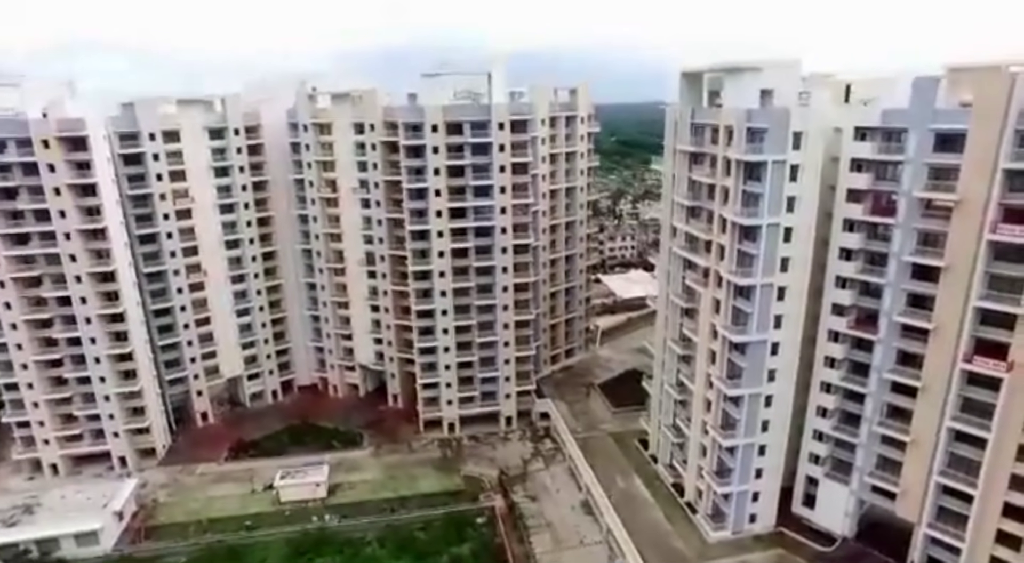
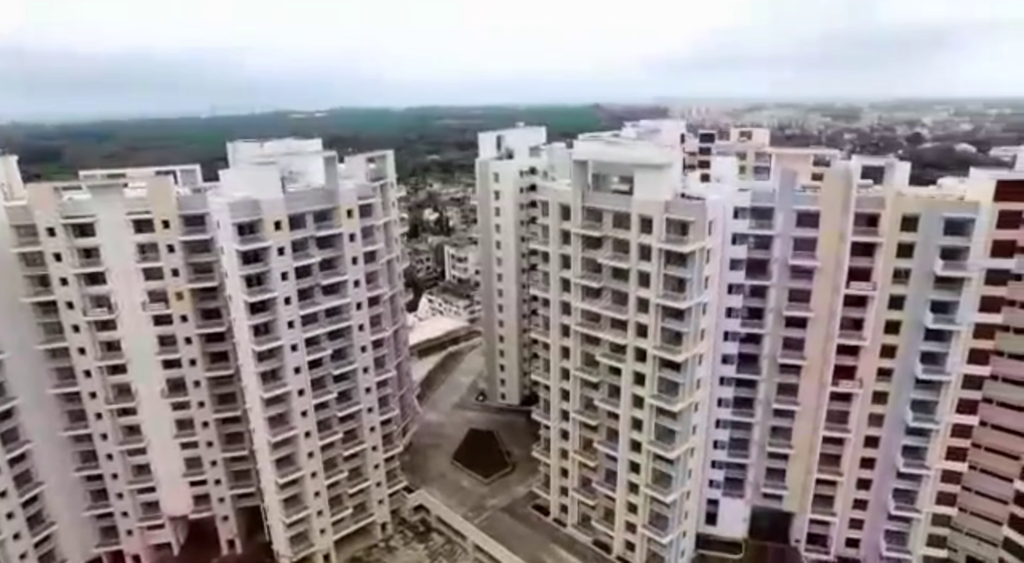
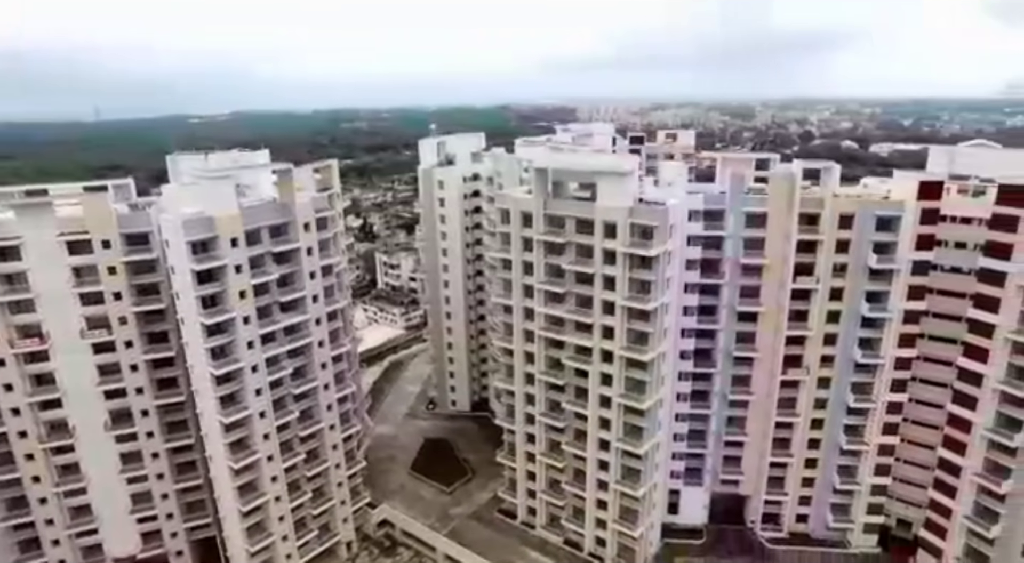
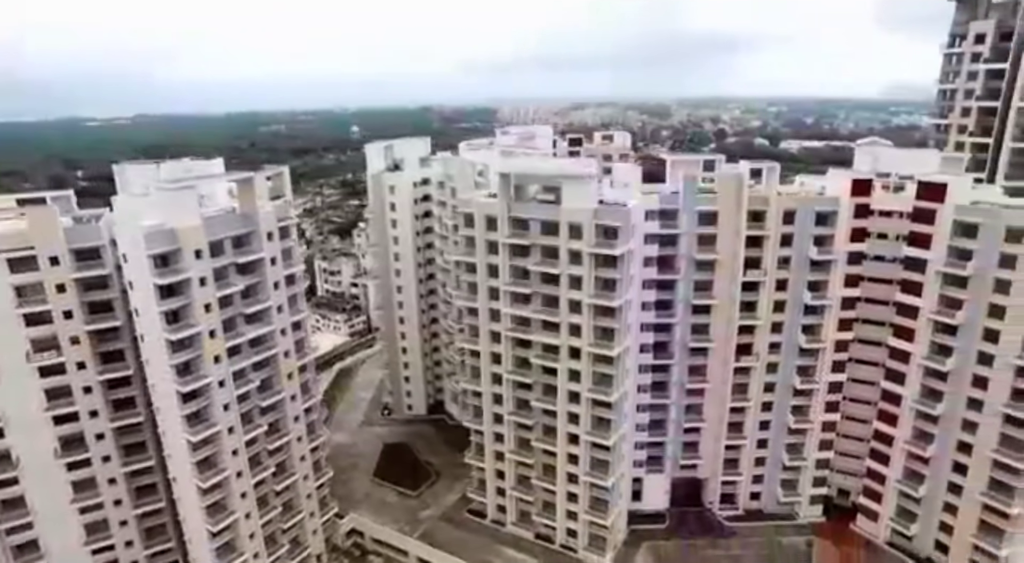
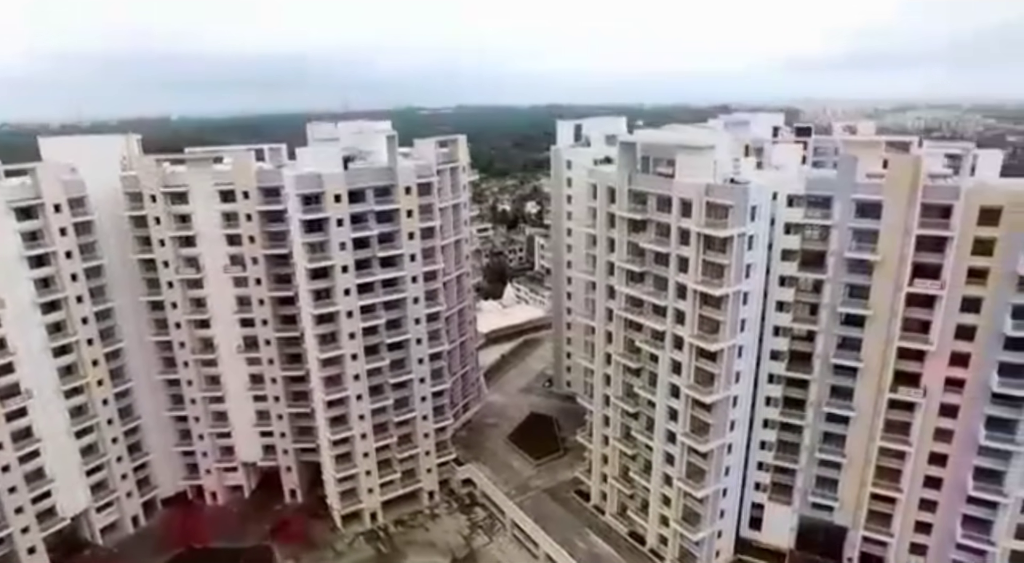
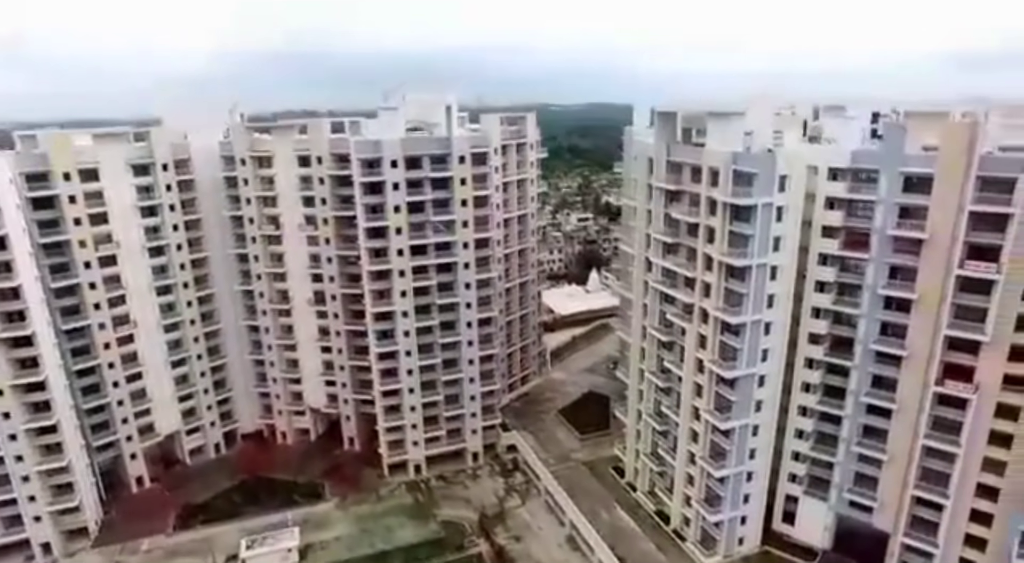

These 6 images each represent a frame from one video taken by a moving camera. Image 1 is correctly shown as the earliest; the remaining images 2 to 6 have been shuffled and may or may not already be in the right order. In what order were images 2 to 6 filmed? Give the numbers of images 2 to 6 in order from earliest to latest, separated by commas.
6, 5, 2, 3, 4
